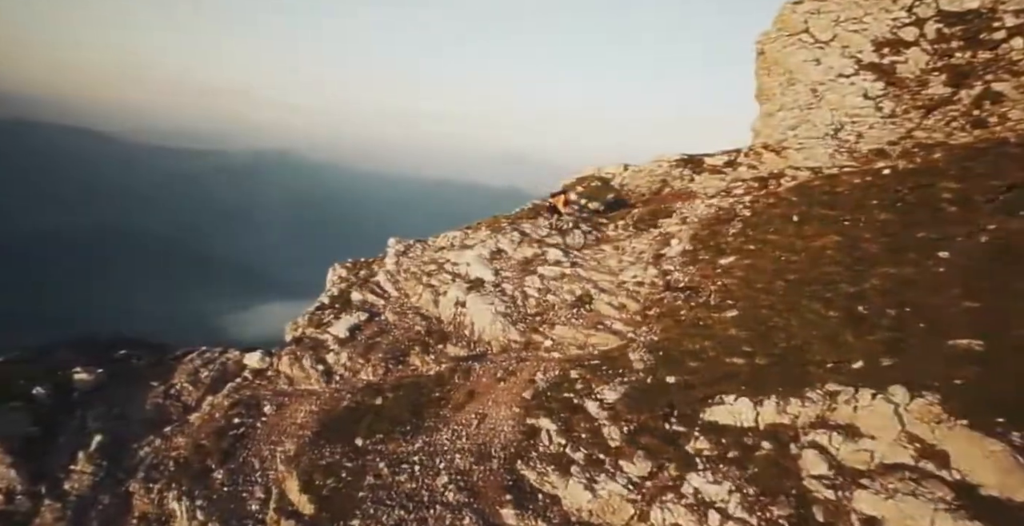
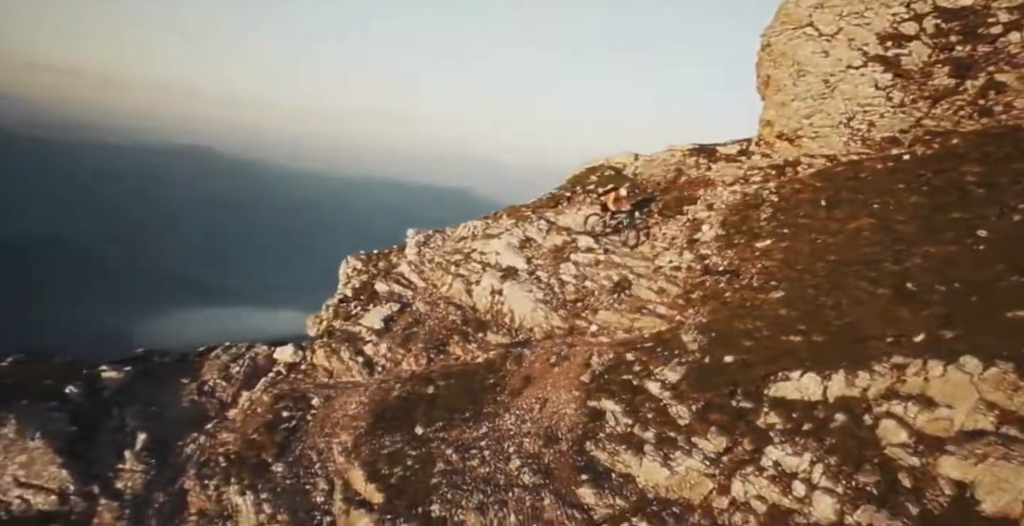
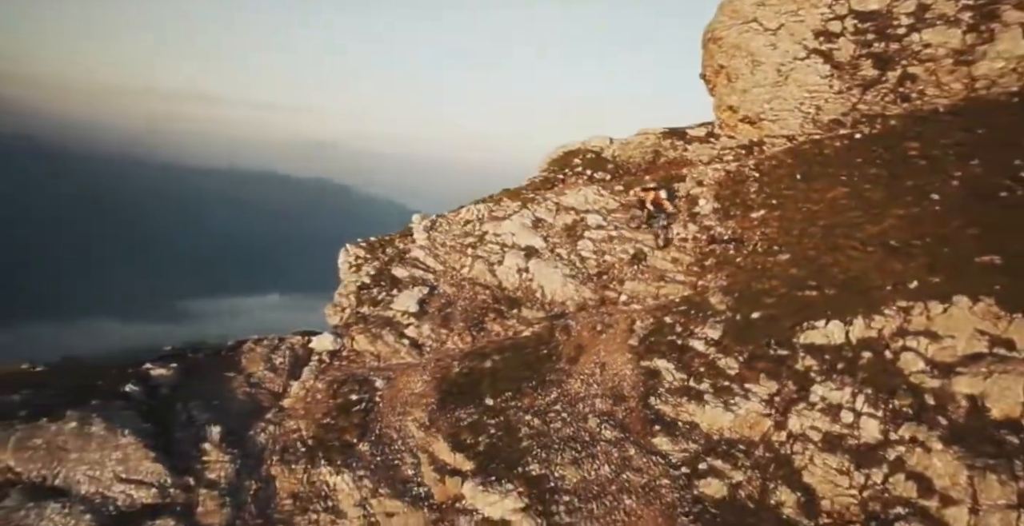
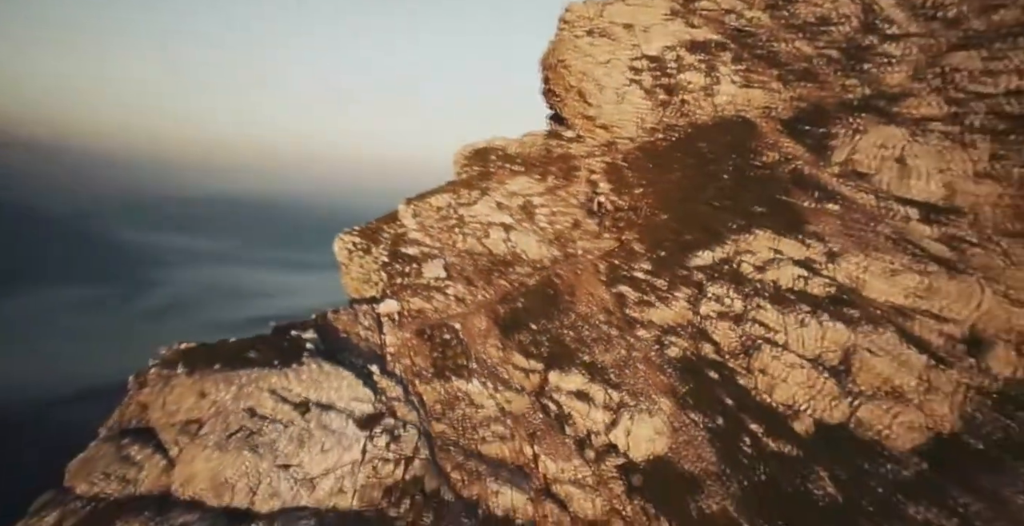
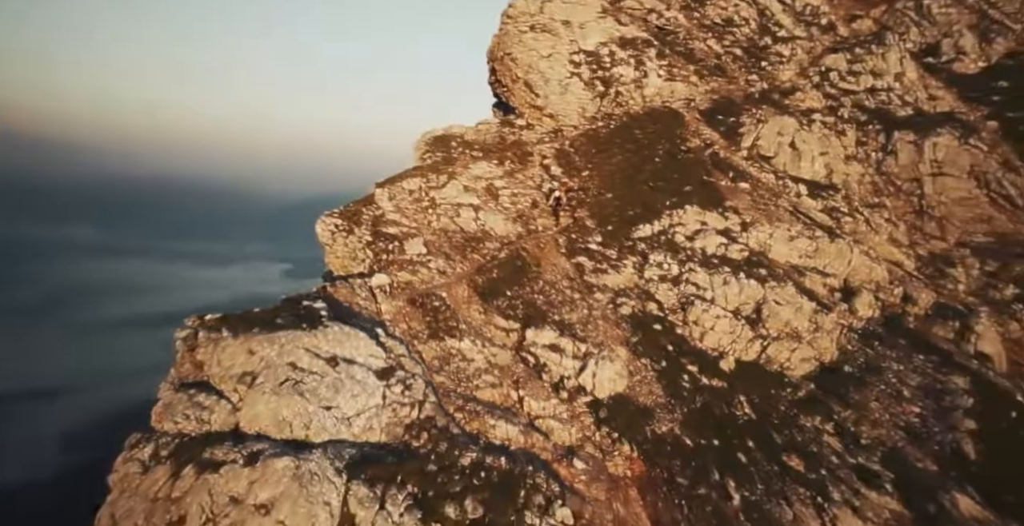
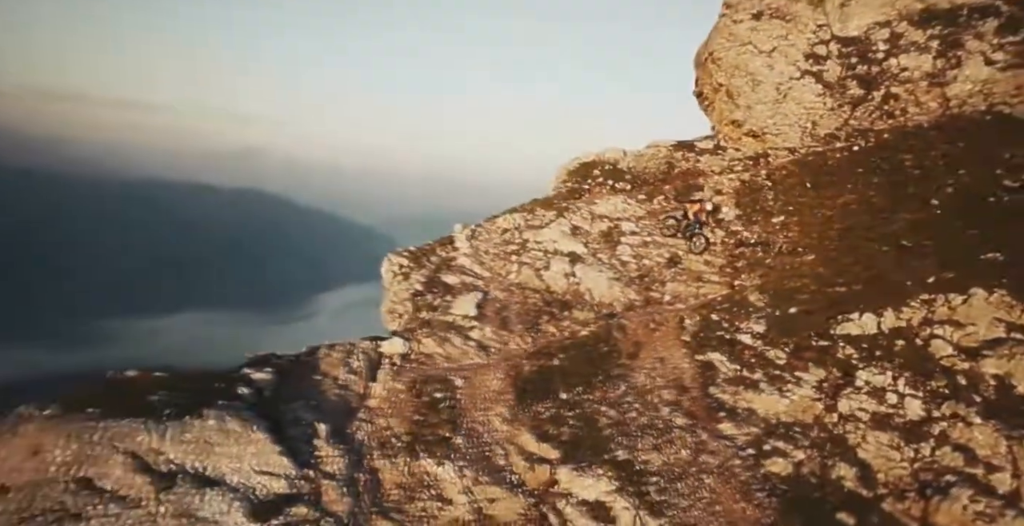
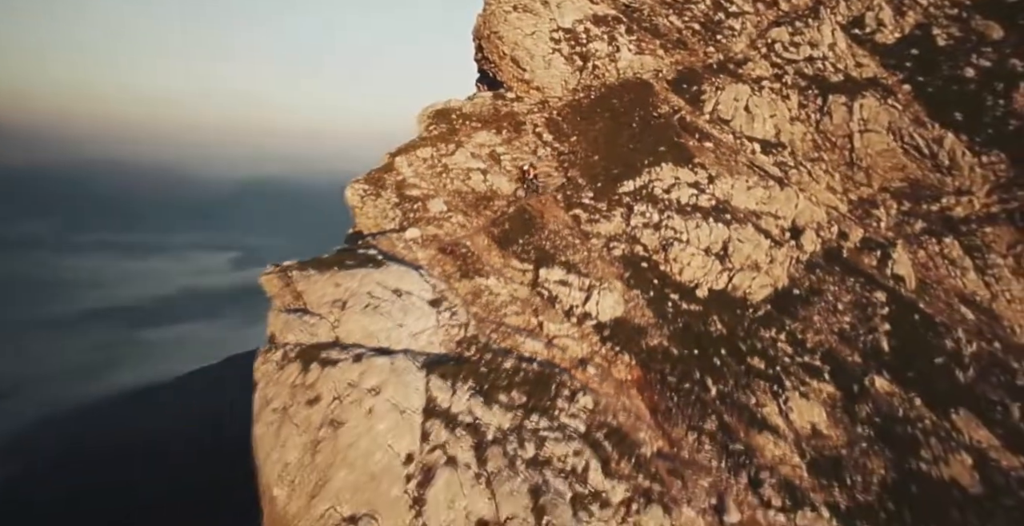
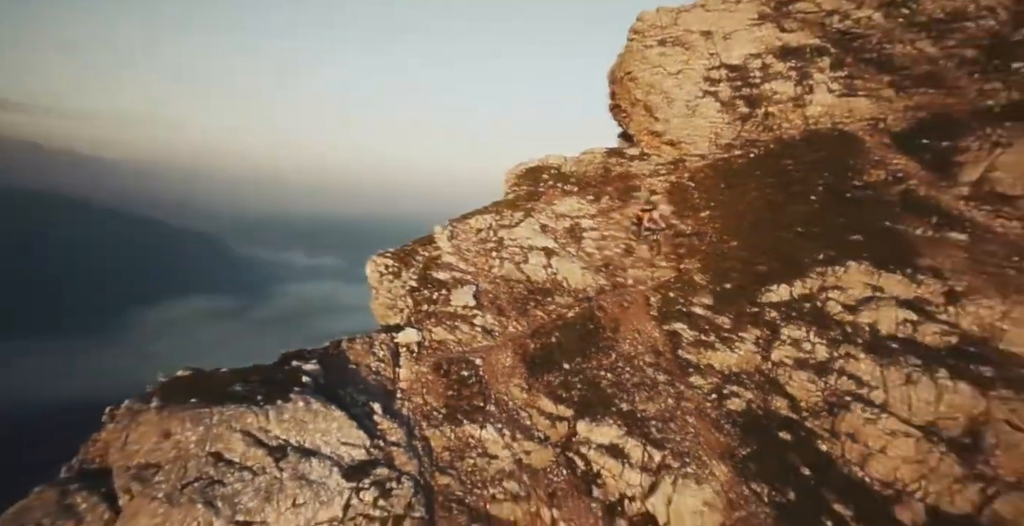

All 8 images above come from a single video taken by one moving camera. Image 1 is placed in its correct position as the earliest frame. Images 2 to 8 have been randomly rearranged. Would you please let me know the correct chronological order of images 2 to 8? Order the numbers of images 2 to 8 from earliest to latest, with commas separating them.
2, 3, 6, 8, 4, 5, 7
